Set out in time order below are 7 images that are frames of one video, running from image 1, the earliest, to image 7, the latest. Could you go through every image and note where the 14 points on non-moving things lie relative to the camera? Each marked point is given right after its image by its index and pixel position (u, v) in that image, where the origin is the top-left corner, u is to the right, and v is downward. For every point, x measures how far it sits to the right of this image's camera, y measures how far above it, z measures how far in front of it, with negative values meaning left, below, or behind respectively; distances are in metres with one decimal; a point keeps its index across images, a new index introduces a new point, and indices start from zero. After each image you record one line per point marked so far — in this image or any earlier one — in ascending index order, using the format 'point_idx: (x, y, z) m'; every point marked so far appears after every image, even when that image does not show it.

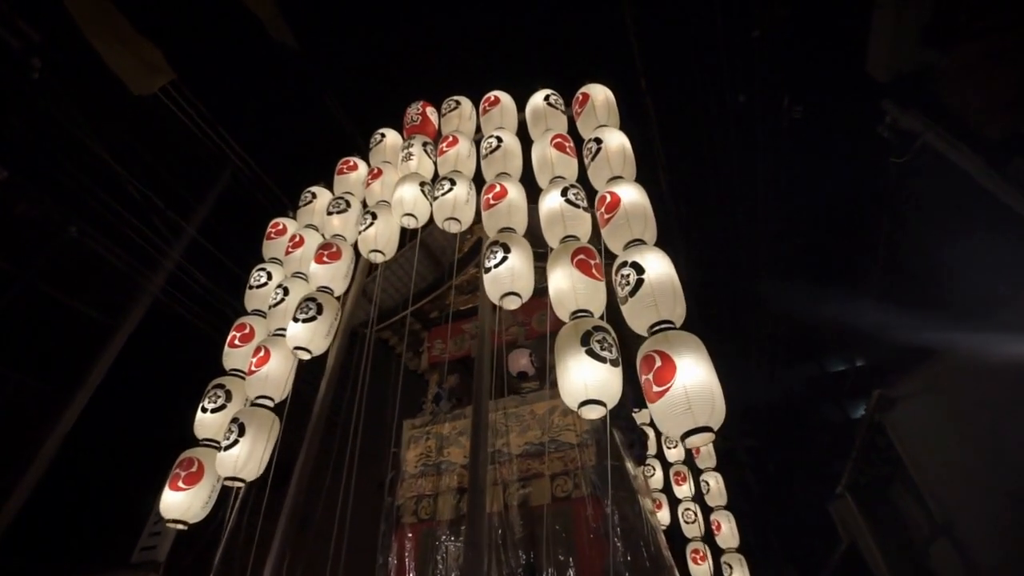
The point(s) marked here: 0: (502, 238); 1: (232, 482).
0: (-0.1, +0.5, +4.6) m
1: (-2.6, -1.7, +4.8) m
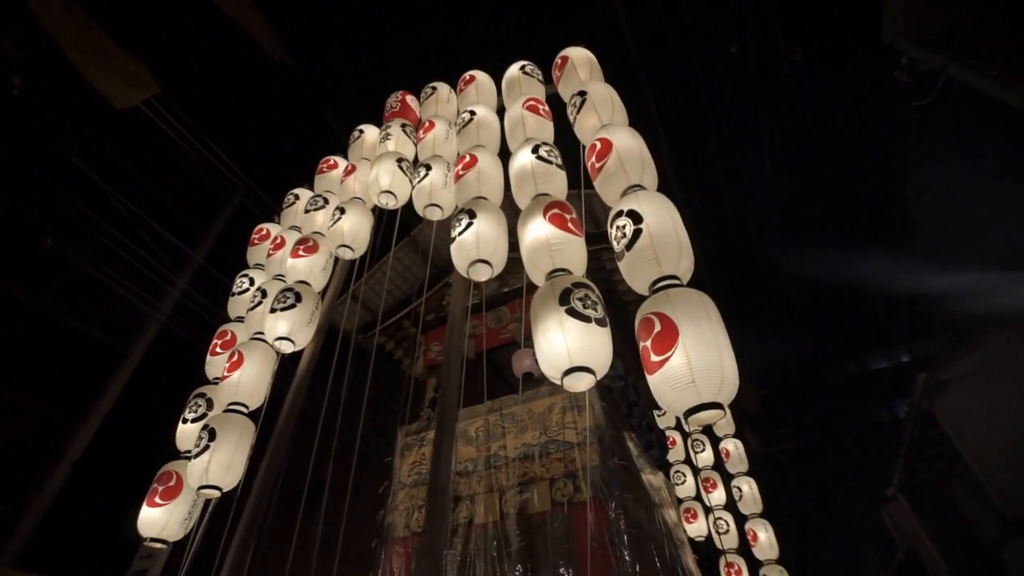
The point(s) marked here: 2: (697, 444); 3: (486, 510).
0: (-0.3, +0.7, +4.2) m
1: (-2.7, -1.7, +4.5) m
2: (+3.3, -2.8, +9.5) m
3: (-0.2, -2.2, +5.2) m
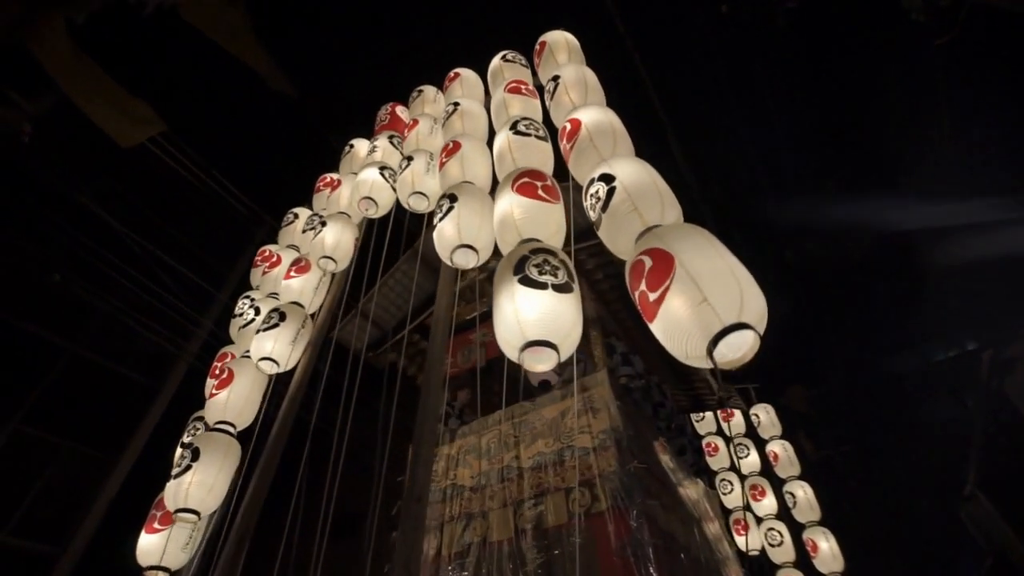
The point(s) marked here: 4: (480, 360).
0: (-0.5, +0.7, +4.0) m
1: (-2.6, -1.9, +4.3) m
2: (+3.8, -2.7, +8.8) m
3: (-0.1, -2.1, +4.8) m
4: (-0.4, -0.9, +6.5) m
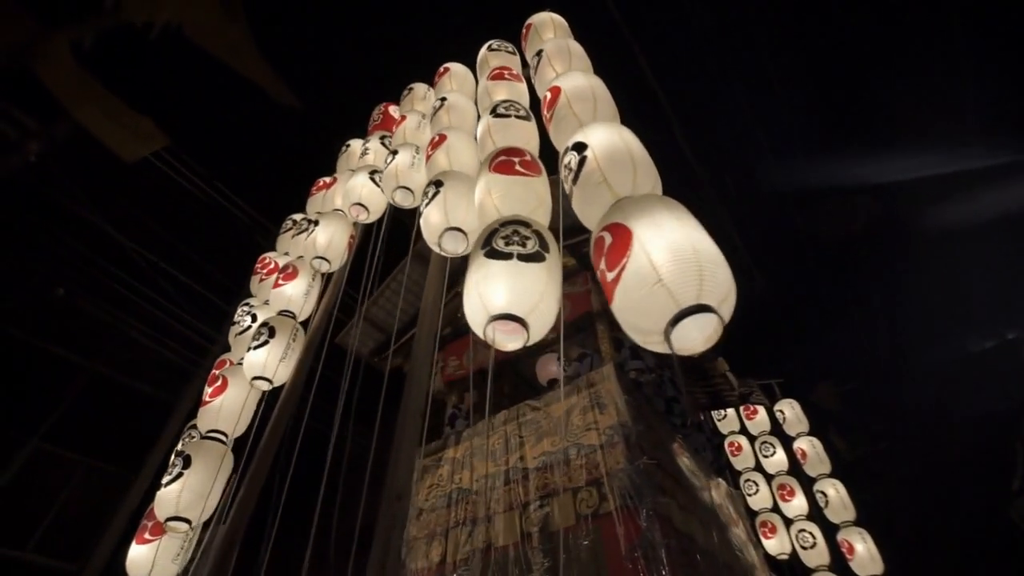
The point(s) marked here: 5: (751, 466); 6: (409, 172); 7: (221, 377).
0: (-0.5, +0.7, +3.8) m
1: (-2.6, -1.9, +4.2) m
2: (+4.0, -2.5, +8.4) m
3: (0.0, -2.1, +4.6) m
4: (-0.3, -0.9, +6.3) m
5: (+3.7, -2.8, +8.3) m
6: (-0.9, +0.9, +4.6) m
7: (-2.6, -0.8, +4.9) m
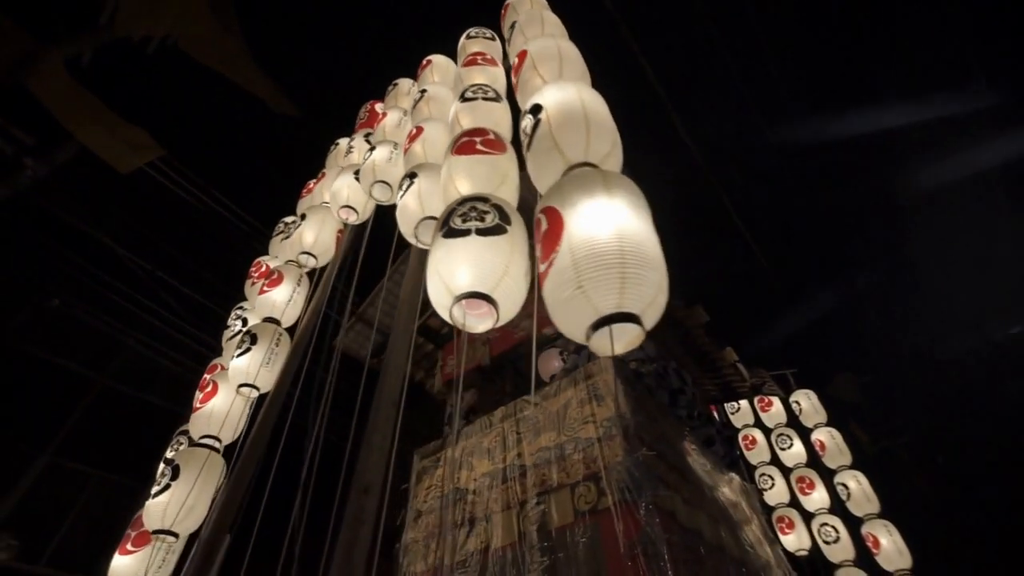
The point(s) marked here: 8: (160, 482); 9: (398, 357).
0: (-0.7, +0.8, +3.7) m
1: (-2.6, -1.9, +4.1) m
2: (+4.1, -2.3, +8.1) m
3: (-0.1, -2.0, +4.4) m
4: (-0.3, -0.8, +6.1) m
5: (+3.9, -2.6, +8.0) m
6: (-1.0, +1.0, +4.5) m
7: (-2.7, -0.9, +4.9) m
8: (-2.8, -1.6, +4.3) m
9: (-0.7, -0.4, +3.1) m
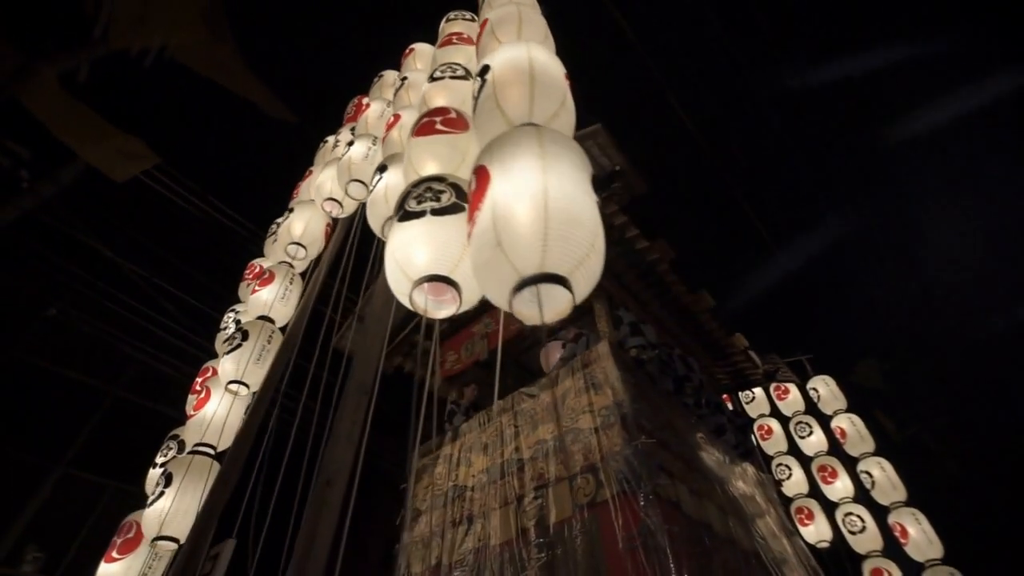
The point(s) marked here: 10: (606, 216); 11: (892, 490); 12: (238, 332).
0: (-0.8, +0.9, +3.6) m
1: (-2.7, -1.9, +4.0) m
2: (+4.2, -2.1, +7.8) m
3: (-0.1, -1.9, +4.2) m
4: (-0.3, -0.7, +6.0) m
5: (+4.0, -2.3, +7.7) m
6: (-1.1, +1.0, +4.3) m
7: (-2.7, -0.9, +4.8) m
8: (-2.8, -1.6, +4.2) m
9: (-0.8, -0.3, +3.0) m
10: (+1.0, +0.7, +5.5) m
11: (+5.1, -2.7, +7.2) m
12: (-2.4, -0.3, +4.7) m
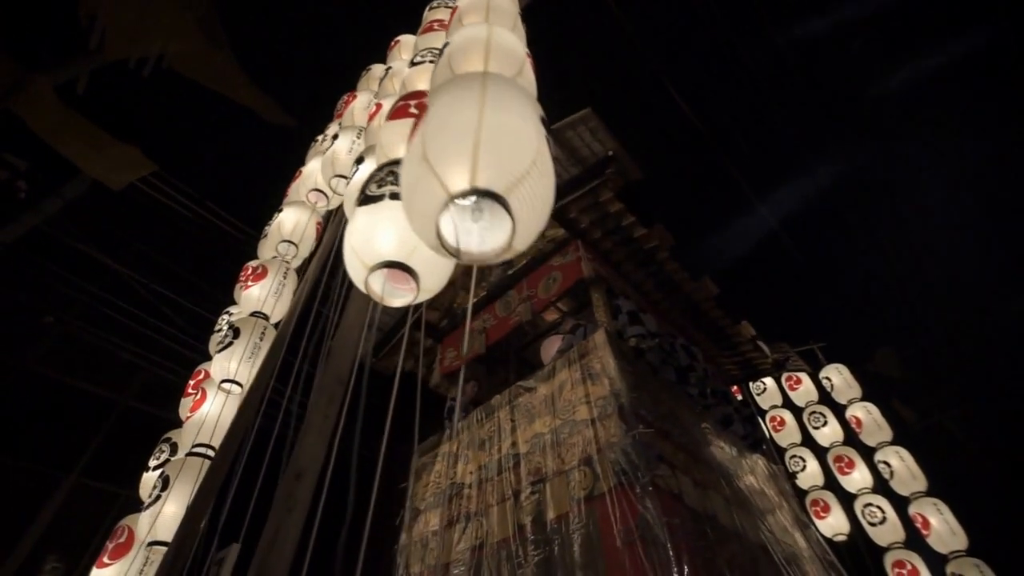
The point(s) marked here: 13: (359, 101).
0: (-1.0, +1.0, +3.5) m
1: (-2.7, -1.9, +3.9) m
2: (+4.3, -1.9, +7.6) m
3: (-0.1, -1.8, +4.1) m
4: (-0.3, -0.7, +5.9) m
5: (+4.0, -2.2, +7.5) m
6: (-1.2, +1.1, +4.2) m
7: (-2.8, -0.9, +4.7) m
8: (-2.9, -1.6, +4.2) m
9: (-0.9, -0.3, +2.9) m
10: (+0.9, +0.9, +5.4) m
11: (+5.2, -2.5, +6.9) m
12: (-2.4, -0.3, +4.6) m
13: (-1.4, +1.7, +4.9) m
